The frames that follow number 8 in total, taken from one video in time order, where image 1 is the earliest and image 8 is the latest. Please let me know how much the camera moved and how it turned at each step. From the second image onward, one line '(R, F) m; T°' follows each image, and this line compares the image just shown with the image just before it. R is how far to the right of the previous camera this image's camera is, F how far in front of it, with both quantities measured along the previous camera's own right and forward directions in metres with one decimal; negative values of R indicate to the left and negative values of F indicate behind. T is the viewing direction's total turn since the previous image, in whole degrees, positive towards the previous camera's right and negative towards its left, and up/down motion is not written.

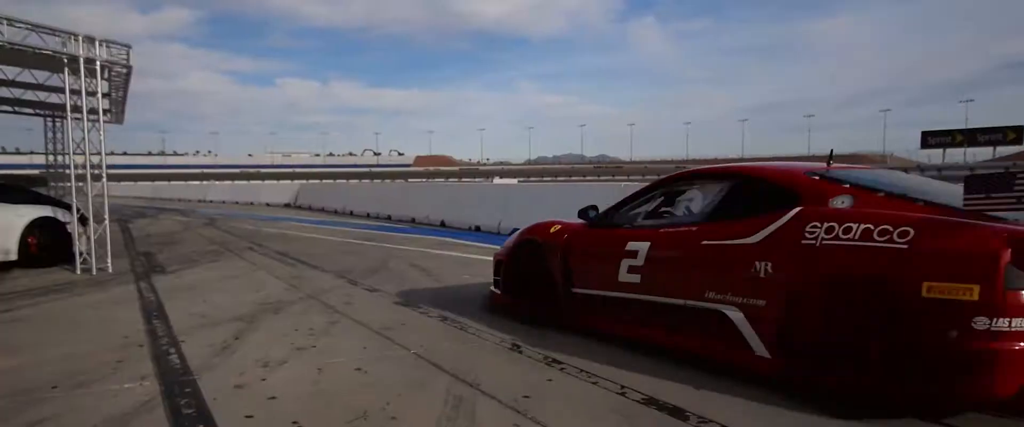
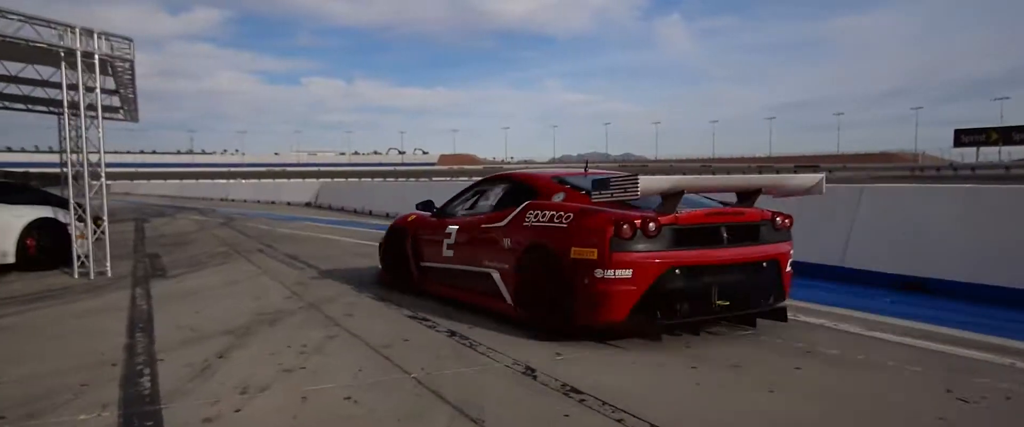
(+0.1, +0.7) m; -2°
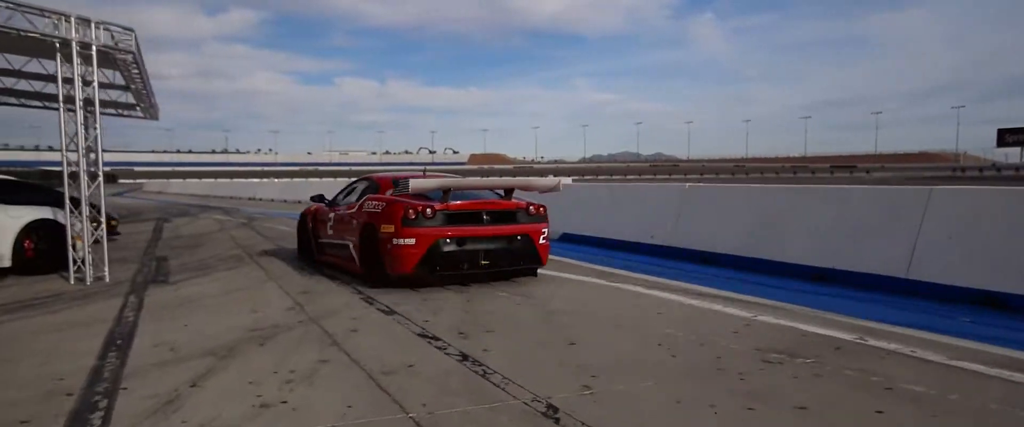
(+0.1, +0.9) m; -2°
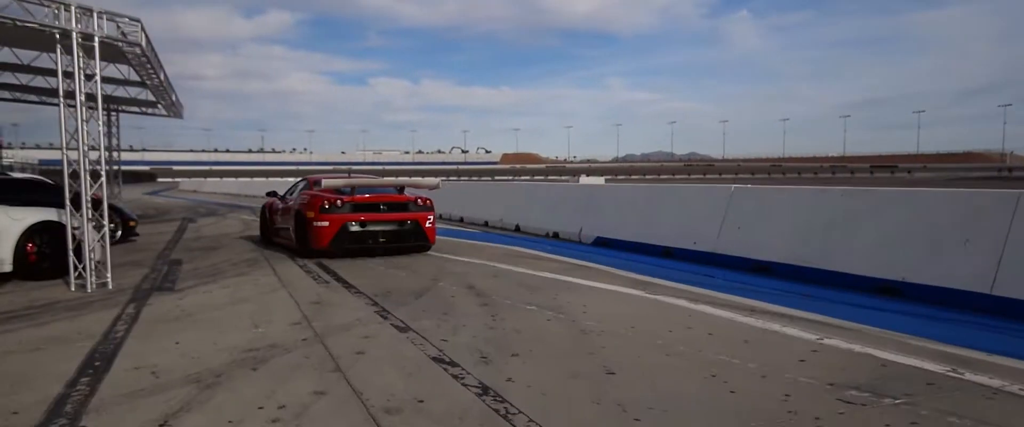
(0.0, +0.9) m; -2°
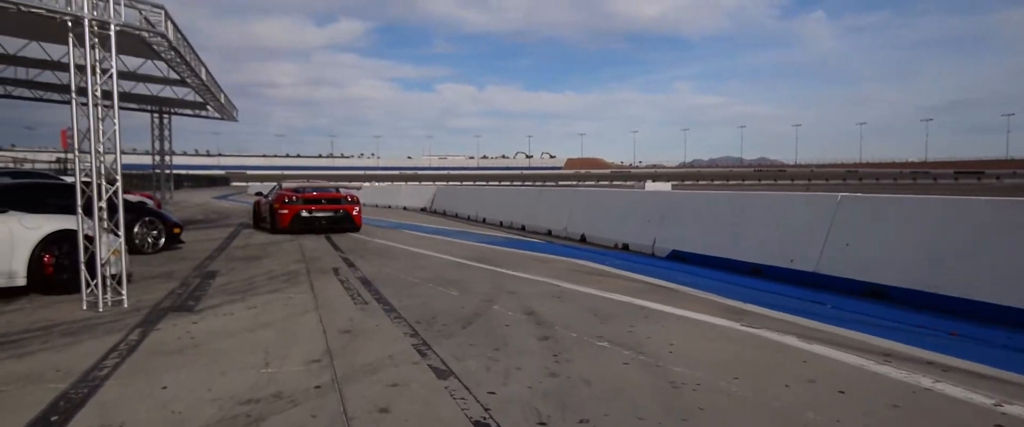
(0.0, +1.4) m; -5°
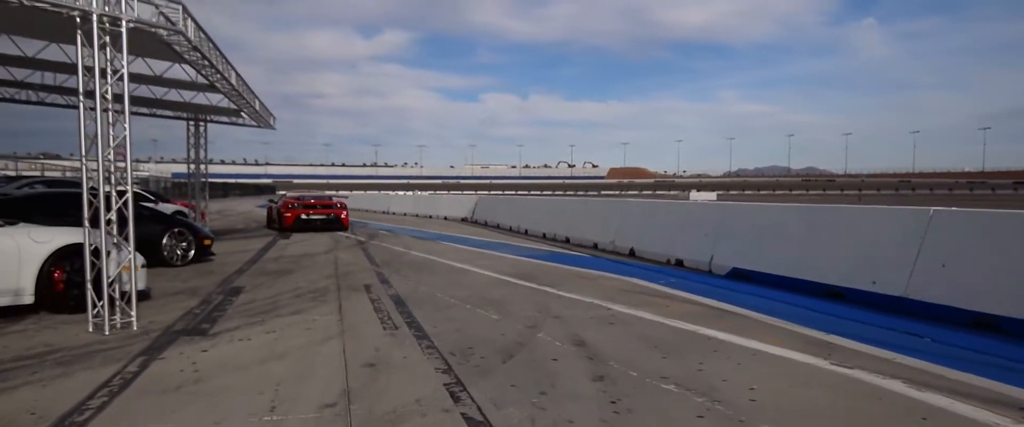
(-0.1, +0.9) m; -3°
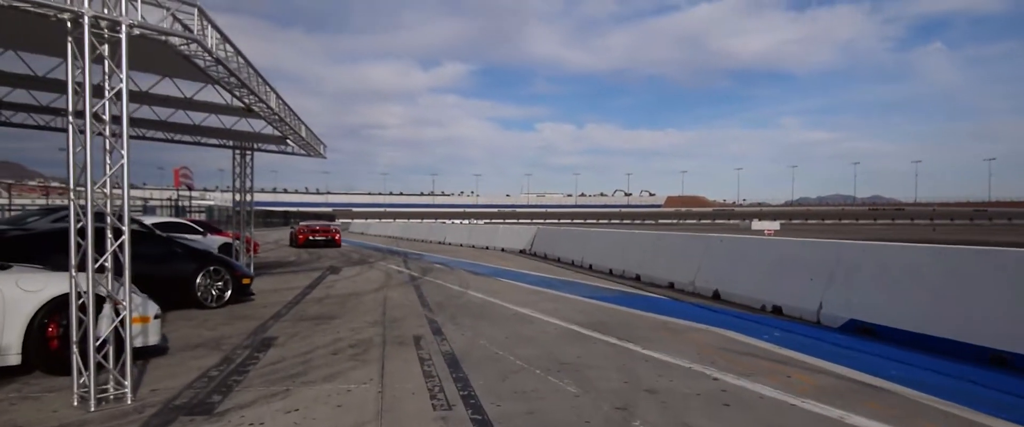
(-0.2, +1.7) m; -4°
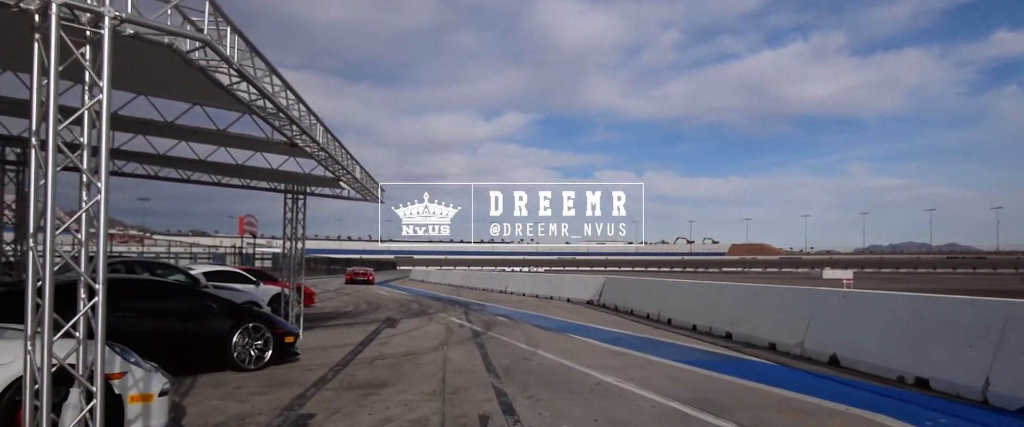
(-0.3, +1.8) m; -4°
